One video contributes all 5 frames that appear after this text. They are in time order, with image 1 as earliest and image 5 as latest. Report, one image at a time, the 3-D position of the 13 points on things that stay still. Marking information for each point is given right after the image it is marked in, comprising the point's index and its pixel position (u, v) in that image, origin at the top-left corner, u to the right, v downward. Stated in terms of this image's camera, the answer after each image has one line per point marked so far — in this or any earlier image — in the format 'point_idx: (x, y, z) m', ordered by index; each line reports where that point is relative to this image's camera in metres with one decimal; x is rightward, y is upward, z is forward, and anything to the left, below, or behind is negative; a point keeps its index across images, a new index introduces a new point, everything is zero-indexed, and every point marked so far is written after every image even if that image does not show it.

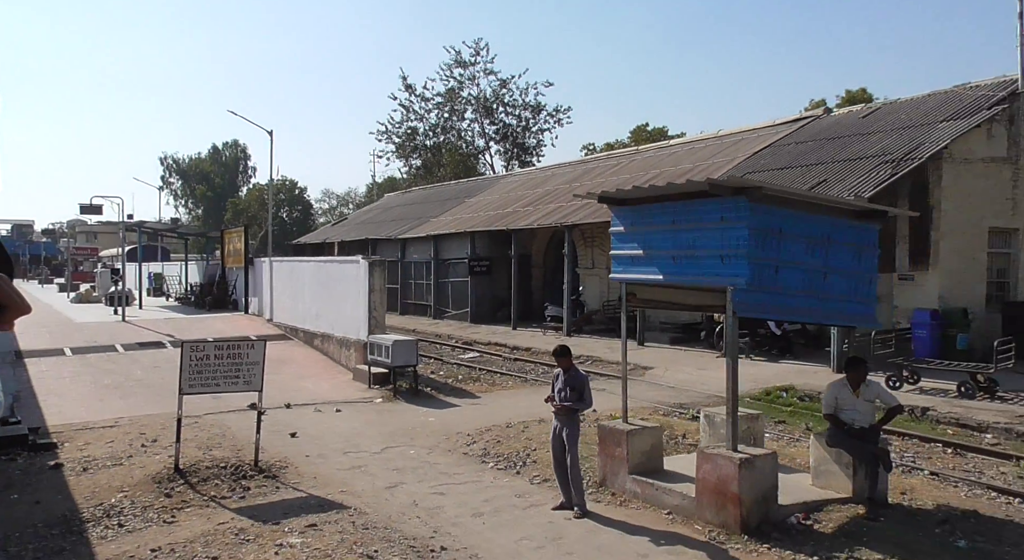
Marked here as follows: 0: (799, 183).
0: (+6.9, +2.2, +17.3) m
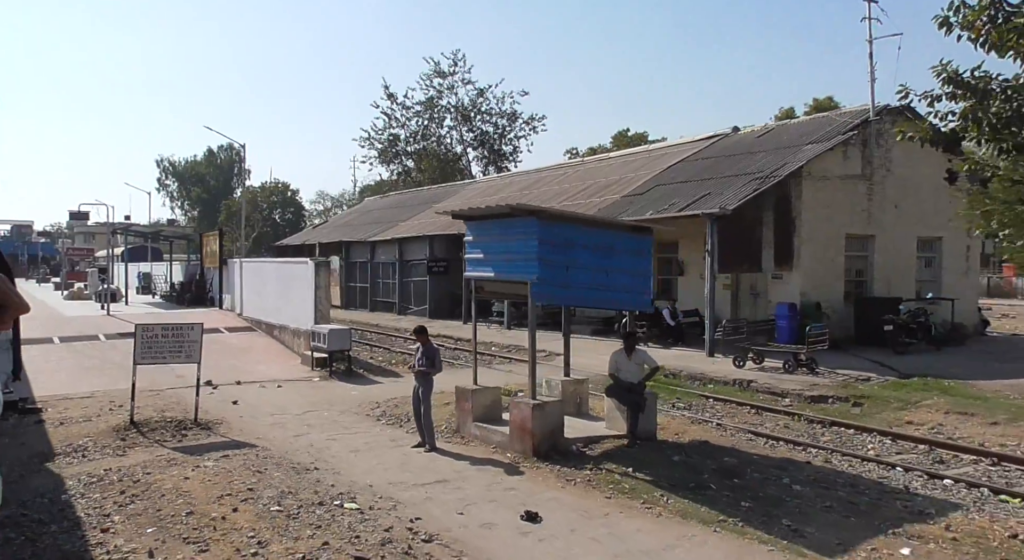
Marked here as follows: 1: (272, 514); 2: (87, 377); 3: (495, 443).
0: (+4.9, +2.3, +20.0) m
1: (-2.6, -2.5, +7.8) m
2: (-10.1, -2.3, +17.3) m
3: (-0.3, -2.3, +10.4) m
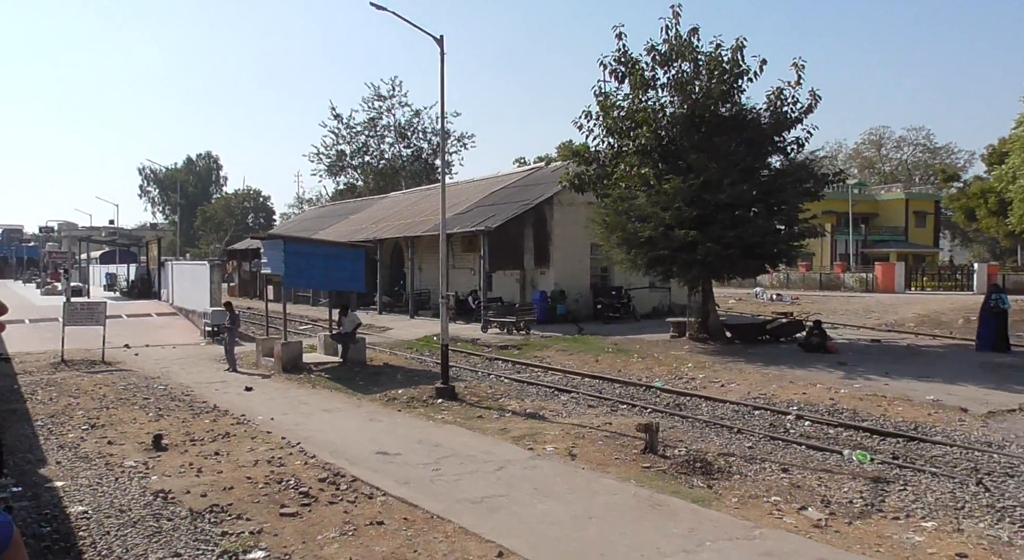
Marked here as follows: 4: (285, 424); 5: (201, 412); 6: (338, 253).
0: (-1.1, +2.5, +27.7) m
1: (-8.3, -2.3, +15.4) m
2: (-16.0, -2.1, +24.8) m
3: (-6.1, -2.1, +18.1) m
4: (-3.7, -2.3, +11.8) m
5: (-5.4, -2.3, +12.7) m
6: (-4.4, +0.7, +18.3) m
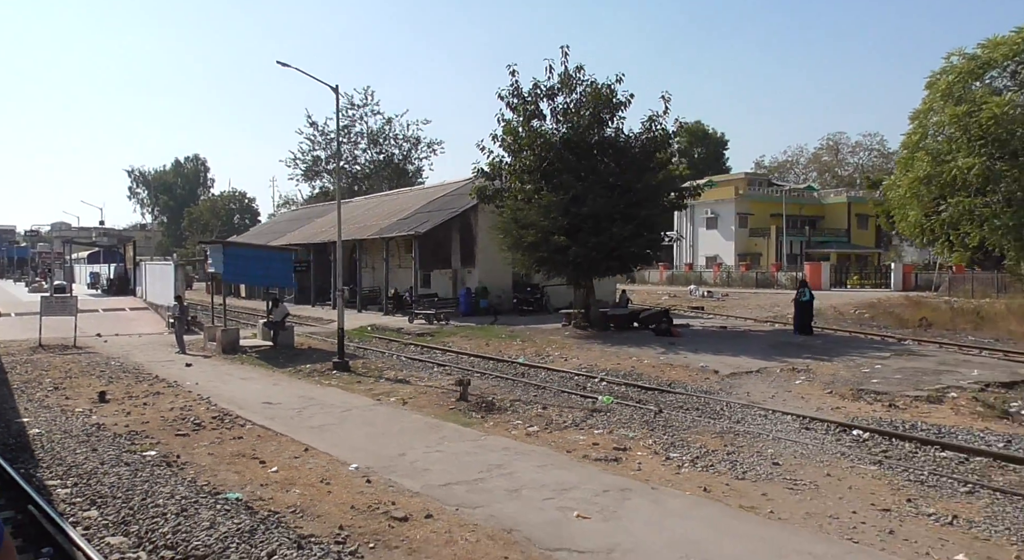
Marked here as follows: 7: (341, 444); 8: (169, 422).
0: (-4.0, +2.6, +31.1) m
1: (-11.1, -2.2, +18.7) m
2: (-18.8, -2.1, +28.0) m
3: (-8.8, -2.0, +21.4) m
4: (-6.4, -2.2, +15.1) m
5: (-8.1, -2.2, +16.1) m
6: (-7.1, +0.8, +21.7) m
7: (-2.4, -2.3, +10.0) m
8: (-5.6, -2.3, +11.8) m
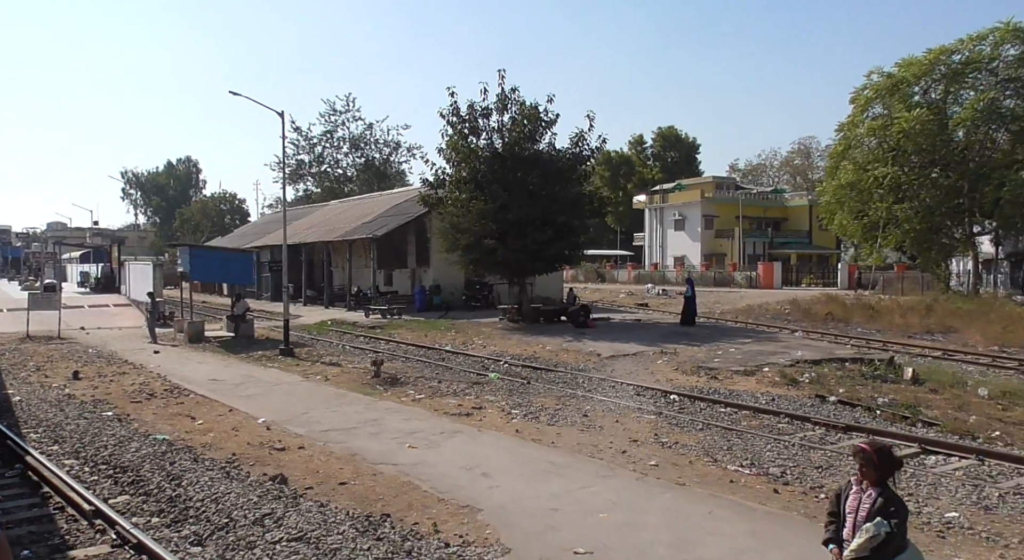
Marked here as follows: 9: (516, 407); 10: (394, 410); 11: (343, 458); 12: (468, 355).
0: (-6.0, +2.6, +33.6) m
1: (-13.1, -2.1, +21.1) m
2: (-20.9, -2.0, +30.4) m
3: (-10.9, -2.0, +23.9) m
4: (-8.4, -2.1, +17.6) m
5: (-10.1, -2.1, +18.5) m
6: (-9.2, +0.9, +24.2) m
7: (-4.3, -2.2, +12.5) m
8: (-7.5, -2.2, +14.3) m
9: (+0.1, -2.0, +11.7) m
10: (-1.9, -2.1, +11.8) m
11: (-2.1, -2.2, +8.9) m
12: (-1.1, -1.9, +18.4) m
